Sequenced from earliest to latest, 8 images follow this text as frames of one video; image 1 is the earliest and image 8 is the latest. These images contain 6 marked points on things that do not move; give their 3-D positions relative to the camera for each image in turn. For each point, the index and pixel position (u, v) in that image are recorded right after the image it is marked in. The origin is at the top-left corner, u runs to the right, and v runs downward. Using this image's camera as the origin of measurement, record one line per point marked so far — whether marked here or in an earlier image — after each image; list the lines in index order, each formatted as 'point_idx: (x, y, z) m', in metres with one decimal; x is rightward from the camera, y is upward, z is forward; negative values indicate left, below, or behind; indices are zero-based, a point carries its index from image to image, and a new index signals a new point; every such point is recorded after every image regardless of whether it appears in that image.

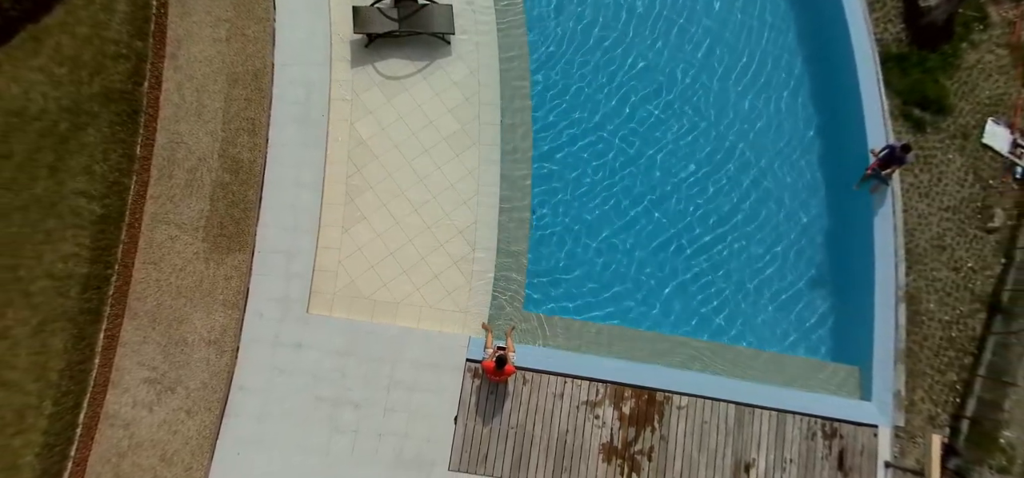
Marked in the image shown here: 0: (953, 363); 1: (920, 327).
0: (+6.7, -1.9, +9.4) m
1: (+6.2, -1.4, +9.5) m
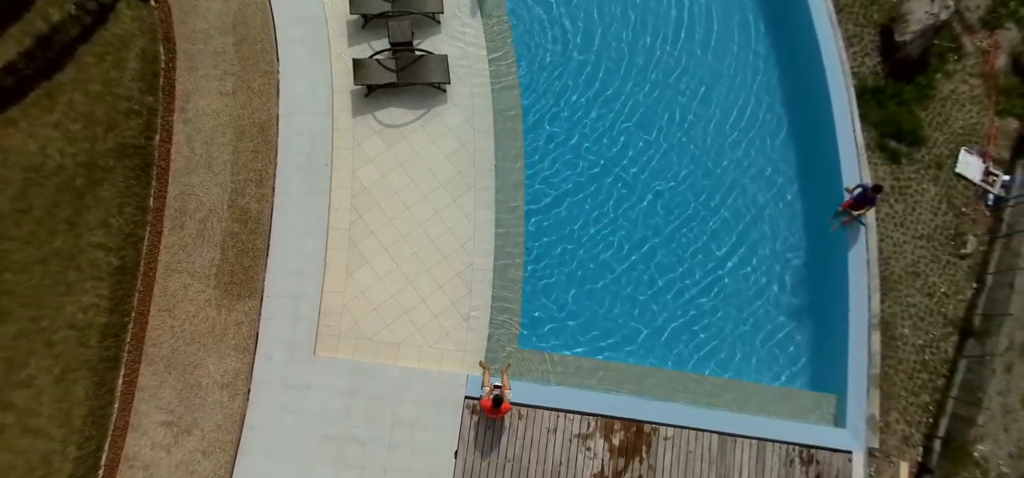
0: (+6.7, -2.4, +10.0) m
1: (+6.2, -1.8, +10.0) m
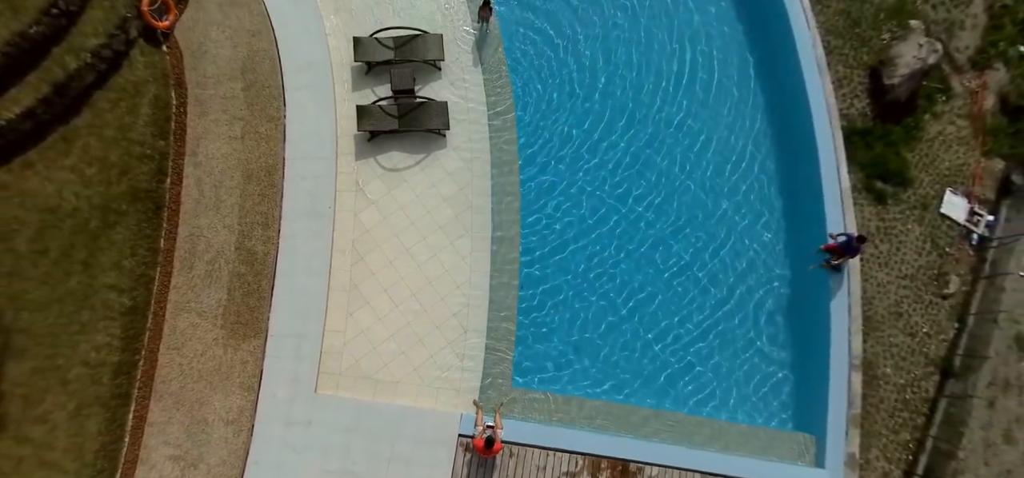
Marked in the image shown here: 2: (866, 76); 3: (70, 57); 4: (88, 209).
0: (+6.6, -3.1, +10.3) m
1: (+6.1, -2.5, +10.3) m
2: (+6.5, +3.0, +11.4) m
3: (-5.7, +2.4, +8.0) m
4: (-5.4, +0.4, +7.9) m
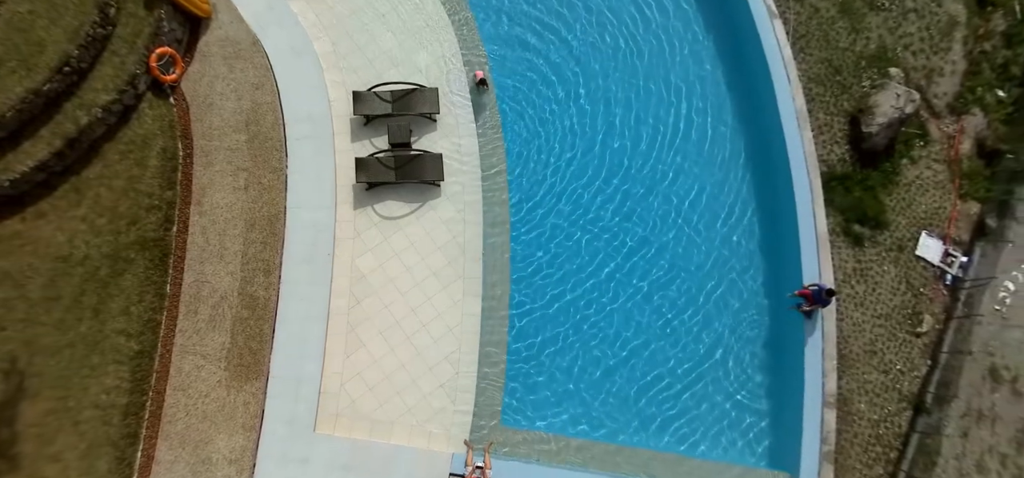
0: (+6.4, -3.8, +10.7) m
1: (+5.9, -3.2, +10.7) m
2: (+6.3, +2.2, +11.8) m
3: (-5.8, +1.8, +8.4) m
4: (-5.6, -0.2, +8.4) m
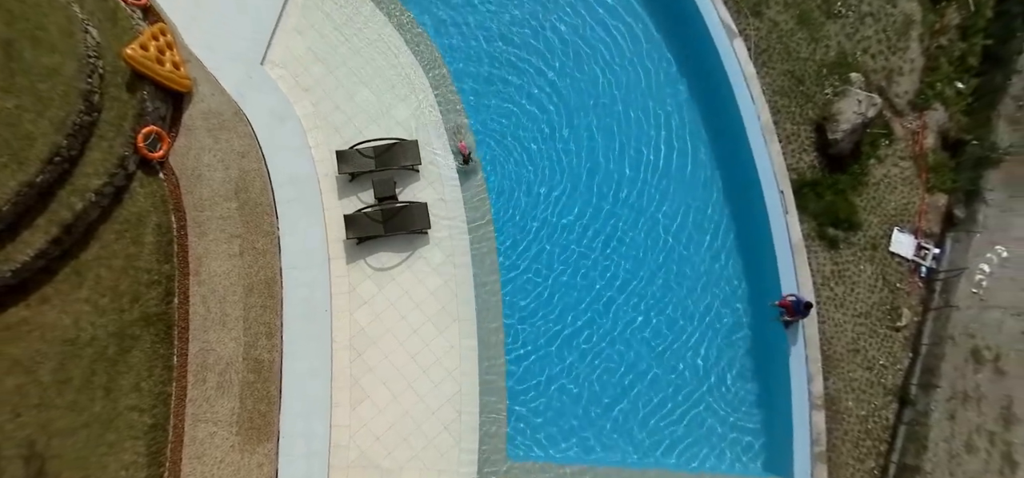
0: (+6.5, -3.8, +11.2) m
1: (+6.0, -3.3, +11.2) m
2: (+5.9, +2.2, +12.2) m
3: (-6.1, +0.6, +8.7) m
4: (-5.7, -1.4, +8.6) m
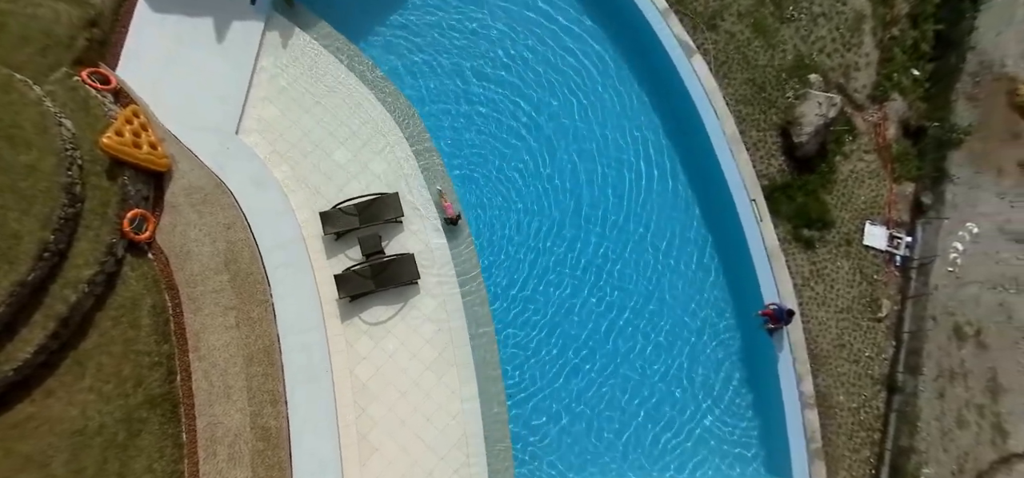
0: (+6.7, -3.8, +11.6) m
1: (+6.0, -3.3, +11.6) m
2: (+5.4, +2.1, +12.6) m
3: (-6.3, -0.7, +8.8) m
4: (-5.7, -2.6, +8.8) m
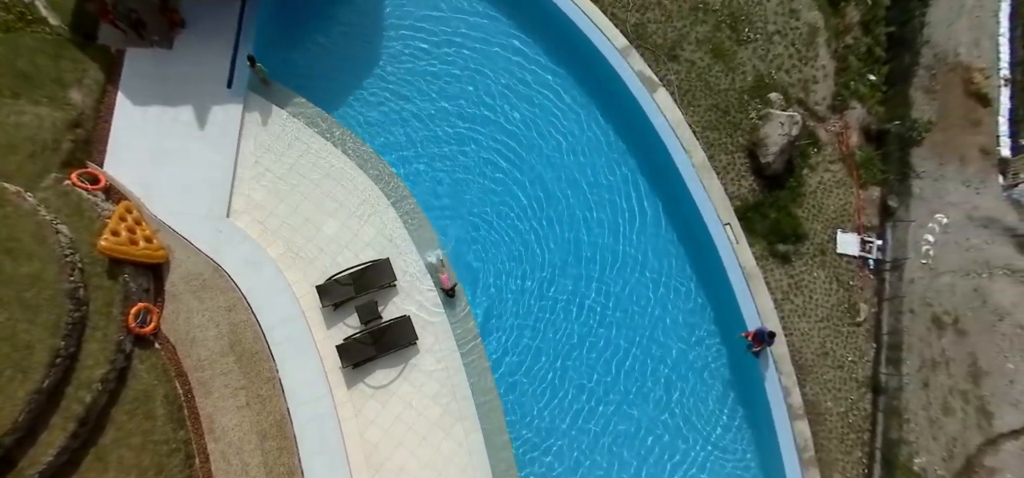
0: (+6.8, -4.0, +12.2) m
1: (+6.2, -3.6, +12.2) m
2: (+5.0, +1.8, +13.1) m
3: (-6.4, -2.3, +9.2) m
4: (-5.6, -4.1, +9.2) m
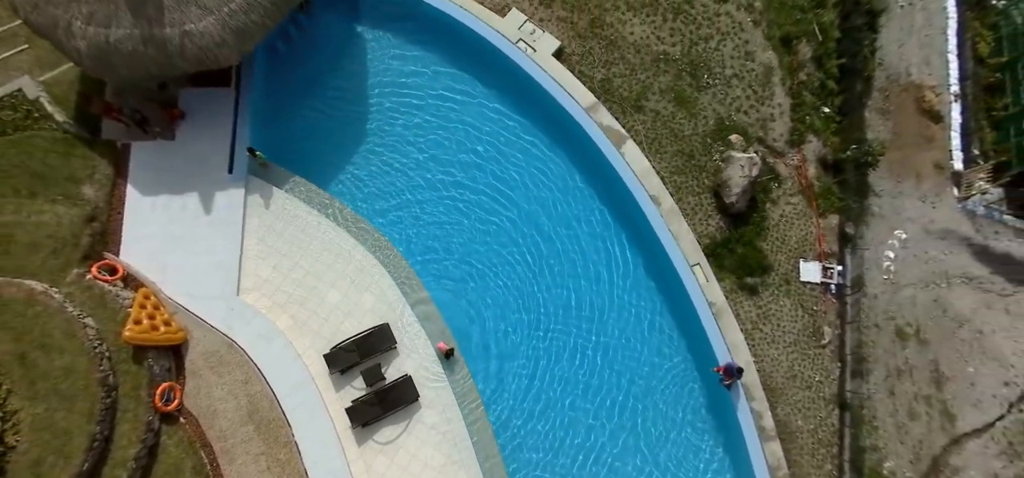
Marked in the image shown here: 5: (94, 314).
0: (+6.8, -4.7, +13.3) m
1: (+6.1, -4.3, +13.3) m
2: (+4.6, +1.0, +14.2) m
3: (-6.5, -3.8, +10.2) m
4: (-5.5, -5.6, +10.2) m
5: (-7.3, -1.3, +10.8) m
